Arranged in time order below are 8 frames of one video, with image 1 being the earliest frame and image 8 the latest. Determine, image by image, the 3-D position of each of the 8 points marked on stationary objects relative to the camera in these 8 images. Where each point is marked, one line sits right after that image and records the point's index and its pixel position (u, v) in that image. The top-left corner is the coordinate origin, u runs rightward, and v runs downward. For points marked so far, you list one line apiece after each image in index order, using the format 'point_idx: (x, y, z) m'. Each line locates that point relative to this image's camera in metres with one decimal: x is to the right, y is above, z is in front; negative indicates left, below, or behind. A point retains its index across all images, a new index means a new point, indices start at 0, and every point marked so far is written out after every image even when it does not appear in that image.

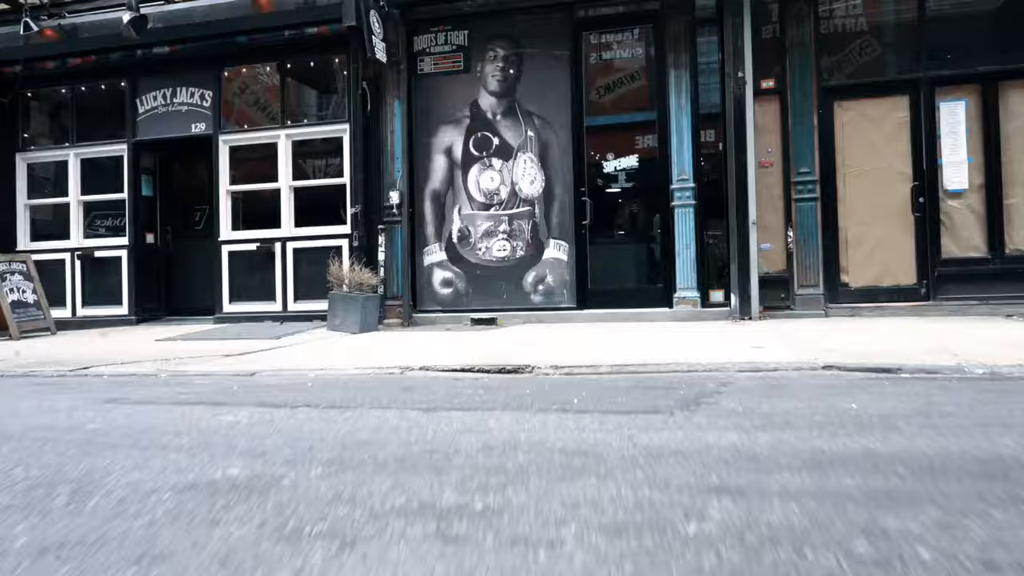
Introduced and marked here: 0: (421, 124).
0: (-0.7, +1.3, +9.7) m
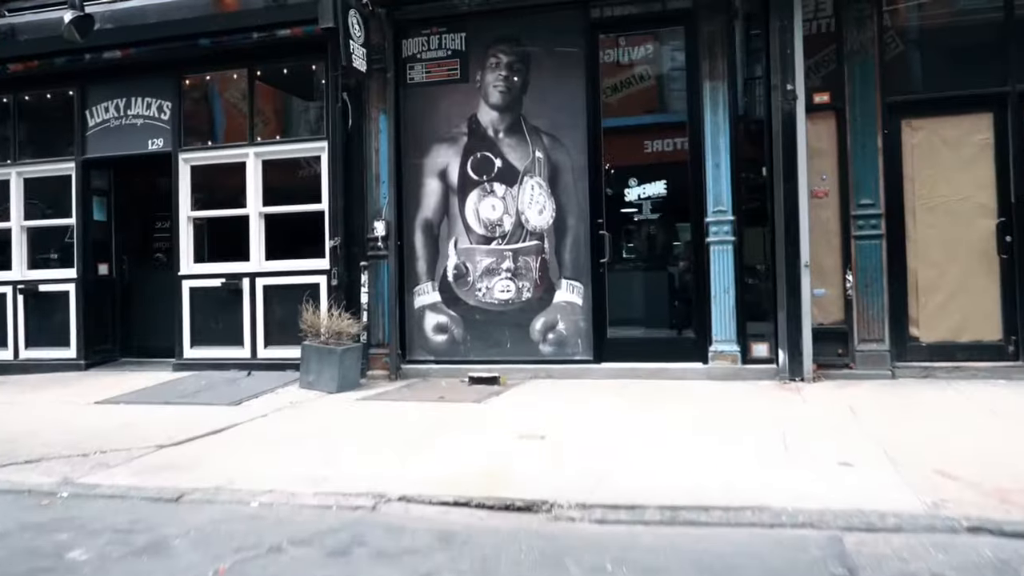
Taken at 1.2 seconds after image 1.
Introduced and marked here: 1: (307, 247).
0: (-0.7, +1.0, +8.3) m
1: (-1.4, +0.3, +8.8) m
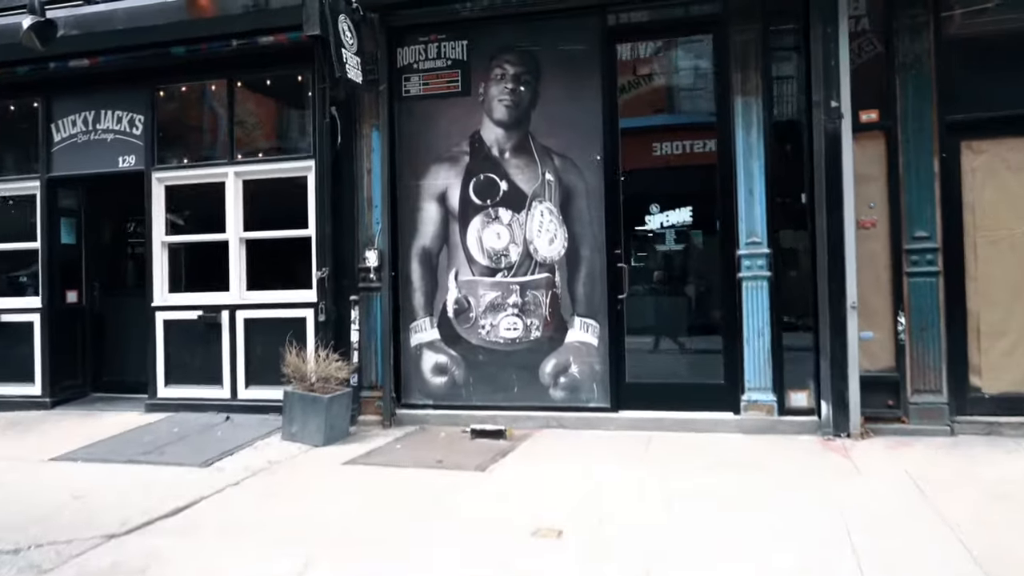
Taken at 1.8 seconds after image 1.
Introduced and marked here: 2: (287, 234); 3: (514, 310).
0: (-0.6, +0.7, +7.5) m
1: (-1.4, +0.1, +7.9) m
2: (-1.4, +0.3, +7.9) m
3: (0.0, -0.1, +7.2) m
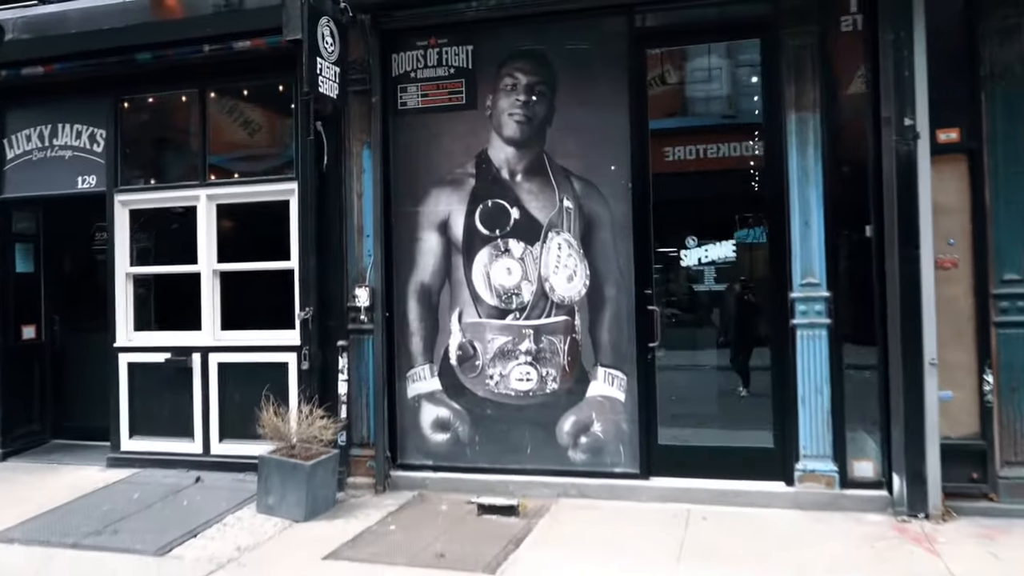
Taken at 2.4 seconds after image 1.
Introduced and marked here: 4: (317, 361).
0: (-0.6, +0.5, +6.5) m
1: (-1.3, -0.2, +7.0) m
2: (-1.4, +0.1, +6.9) m
3: (+0.1, -0.4, +6.2) m
4: (-1.0, -0.4, +6.5) m
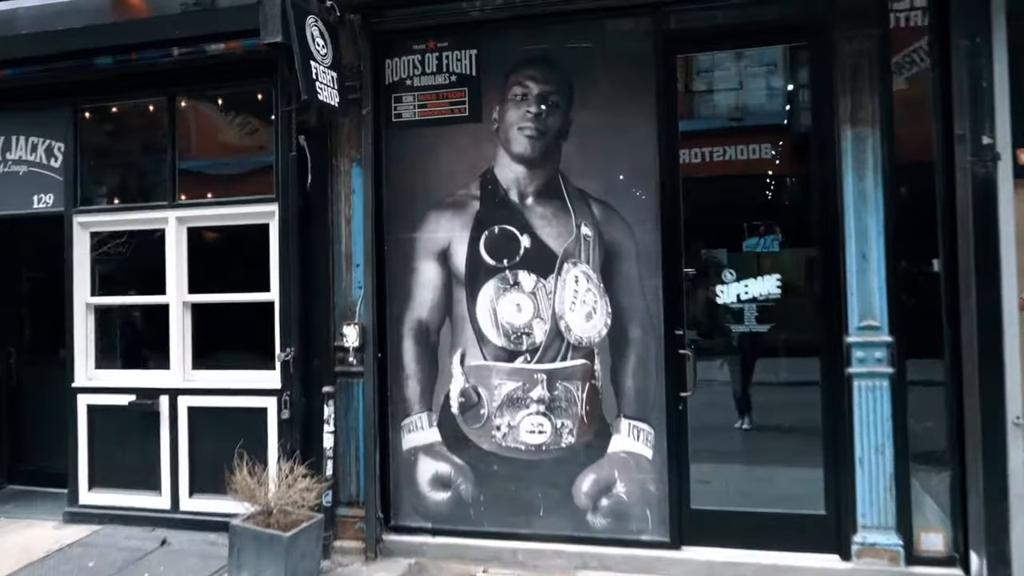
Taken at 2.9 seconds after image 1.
0: (-0.5, +0.4, +5.8) m
1: (-1.3, -0.3, +6.2) m
2: (-1.3, -0.1, +6.1) m
3: (+0.1, -0.5, +5.4) m
4: (-1.0, -0.6, +5.7) m
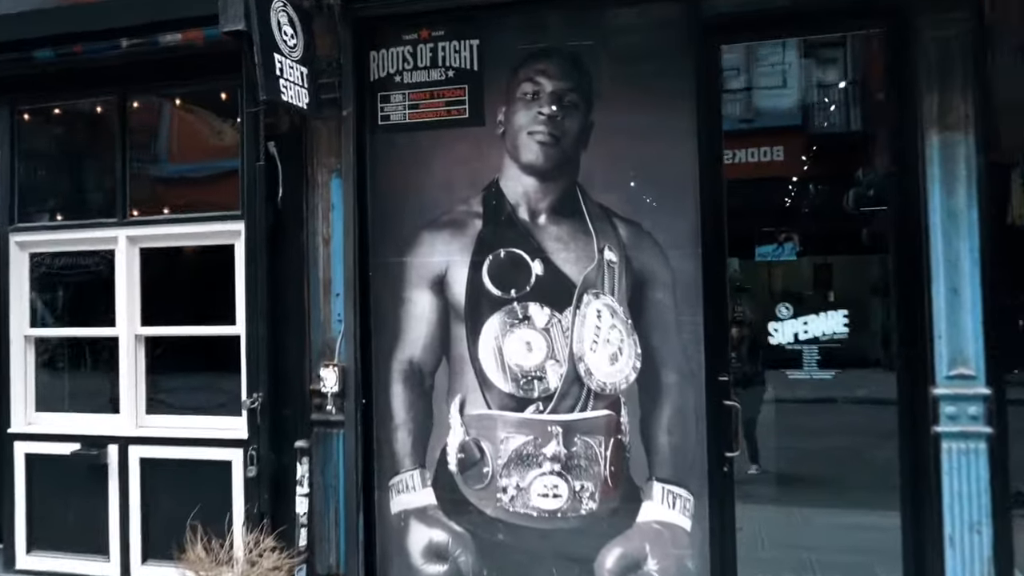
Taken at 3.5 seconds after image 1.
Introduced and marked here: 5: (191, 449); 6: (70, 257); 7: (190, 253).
0: (-0.5, +0.2, +4.9) m
1: (-1.3, -0.5, +5.3) m
2: (-1.3, -0.2, +5.2) m
3: (+0.2, -0.7, +4.6) m
4: (-0.9, -0.7, +4.8) m
5: (-1.3, -0.7, +5.1) m
6: (-1.9, +0.1, +5.6) m
7: (-1.3, +0.2, +5.3) m
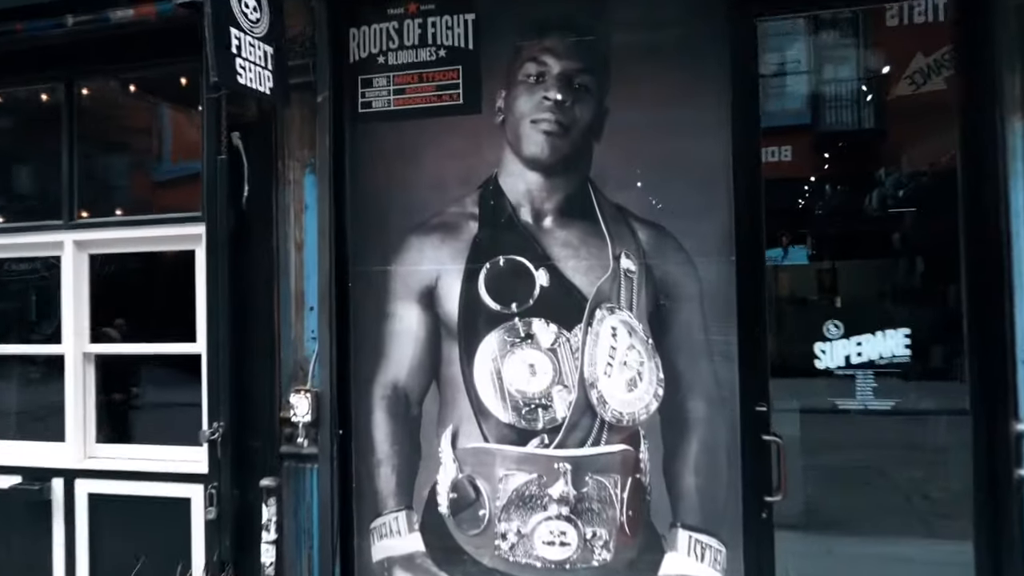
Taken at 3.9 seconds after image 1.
0: (-0.5, +0.2, +4.2) m
1: (-1.3, -0.5, +4.6) m
2: (-1.3, -0.2, +4.6) m
3: (+0.2, -0.7, +3.9) m
4: (-0.9, -0.7, +4.1) m
5: (-1.3, -0.7, +4.5) m
6: (-1.9, +0.1, +4.9) m
7: (-1.3, +0.1, +4.7) m
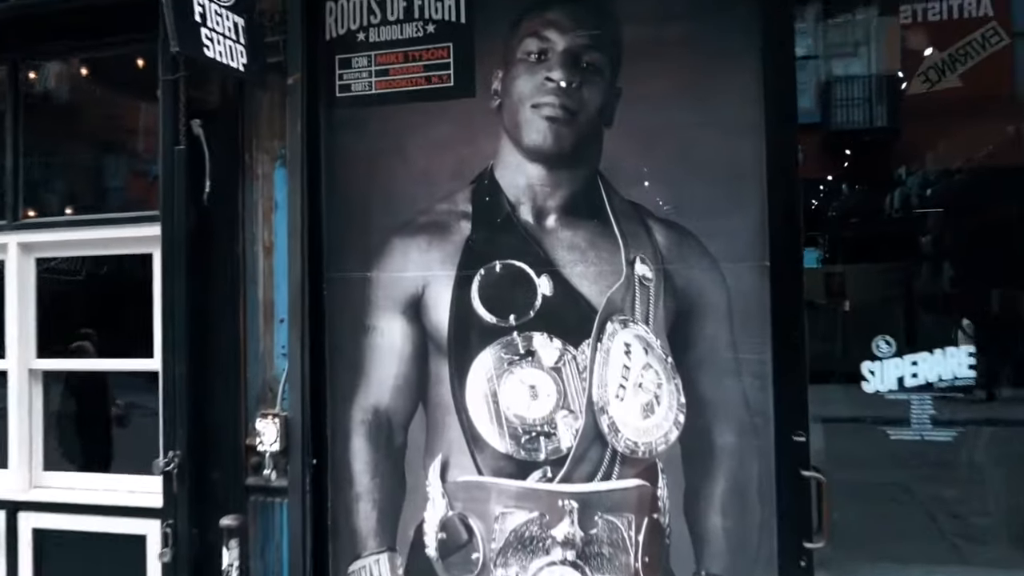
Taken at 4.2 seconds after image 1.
0: (-0.5, +0.2, +3.7) m
1: (-1.3, -0.5, +4.1) m
2: (-1.3, -0.3, +4.1) m
3: (+0.1, -0.7, +3.4) m
4: (-0.9, -0.8, +3.6) m
5: (-1.3, -0.7, +4.0) m
6: (-2.0, +0.1, +4.4) m
7: (-1.4, +0.1, +4.1) m
